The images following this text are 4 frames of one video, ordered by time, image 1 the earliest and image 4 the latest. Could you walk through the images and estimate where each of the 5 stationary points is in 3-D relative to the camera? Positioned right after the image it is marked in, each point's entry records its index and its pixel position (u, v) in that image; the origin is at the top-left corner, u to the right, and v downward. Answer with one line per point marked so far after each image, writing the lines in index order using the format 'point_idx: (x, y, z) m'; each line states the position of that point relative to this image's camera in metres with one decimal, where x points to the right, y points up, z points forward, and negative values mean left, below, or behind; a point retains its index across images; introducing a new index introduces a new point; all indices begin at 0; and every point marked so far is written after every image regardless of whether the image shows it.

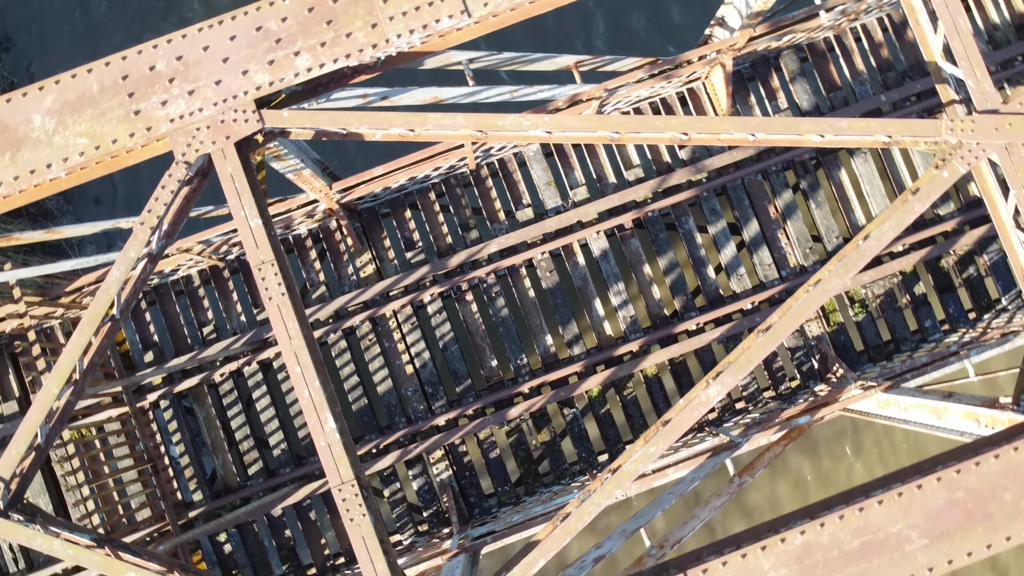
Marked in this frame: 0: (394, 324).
0: (-1.3, -0.4, +9.0) m
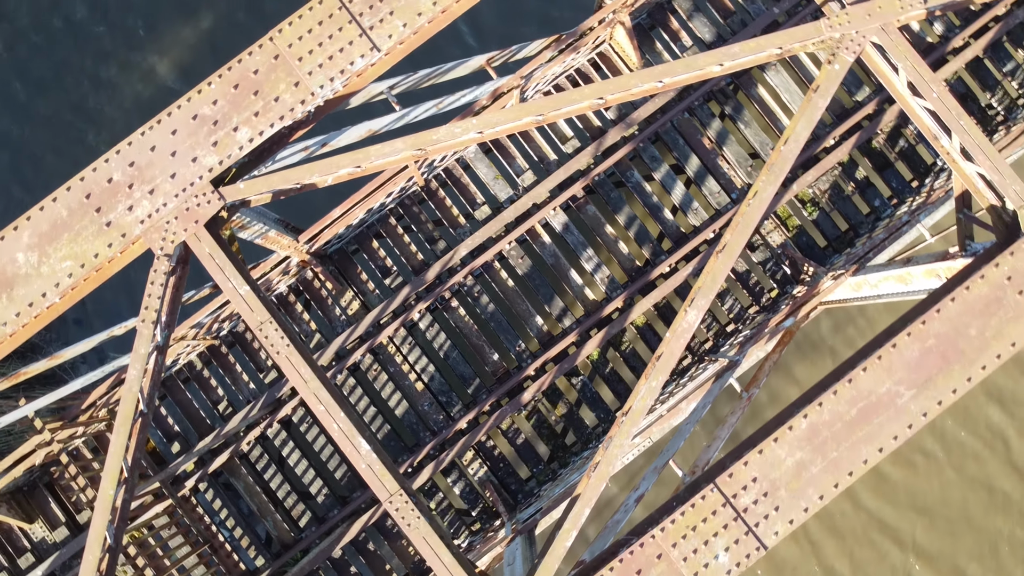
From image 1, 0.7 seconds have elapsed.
0: (-1.4, -0.7, +9.4) m
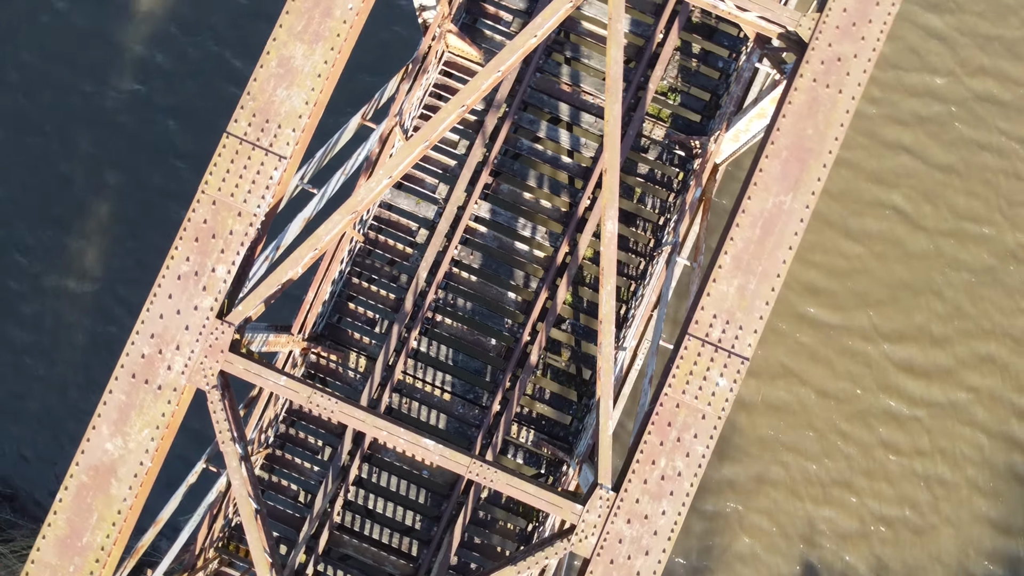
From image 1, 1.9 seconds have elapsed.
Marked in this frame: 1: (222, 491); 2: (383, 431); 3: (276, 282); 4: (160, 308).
0: (-1.4, -1.2, +10.7) m
1: (-3.6, -2.5, +9.6) m
2: (-1.1, -1.2, +6.6) m
3: (-2.0, 0.0, +6.6) m
4: (-2.9, -0.2, +6.5) m
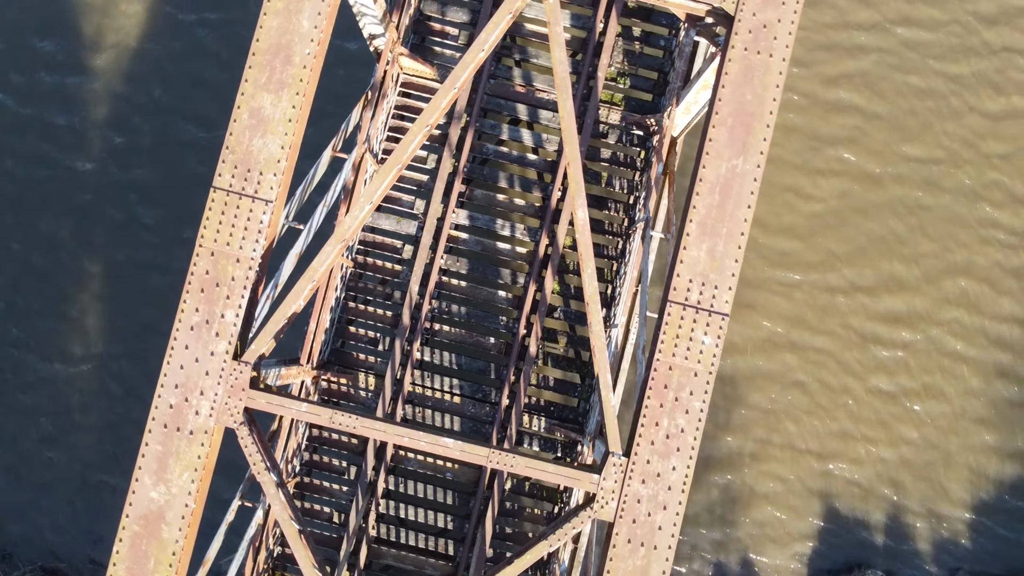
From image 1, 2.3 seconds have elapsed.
0: (-1.3, -1.4, +11.1) m
1: (-3.2, -3.0, +10.1) m
2: (-1.0, -1.4, +7.0) m
3: (-2.1, -0.3, +7.1) m
4: (-3.0, -0.6, +7.0) m
